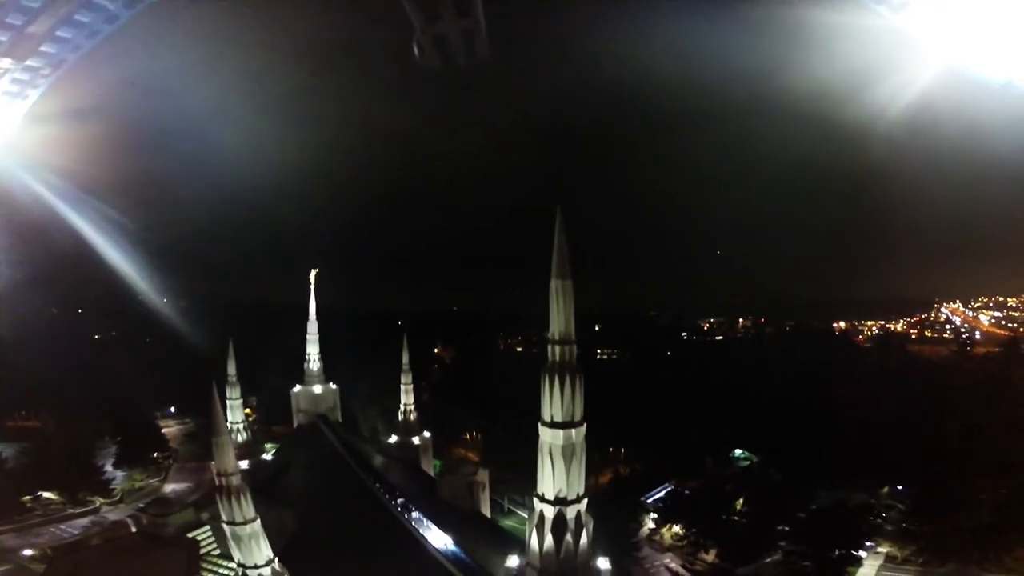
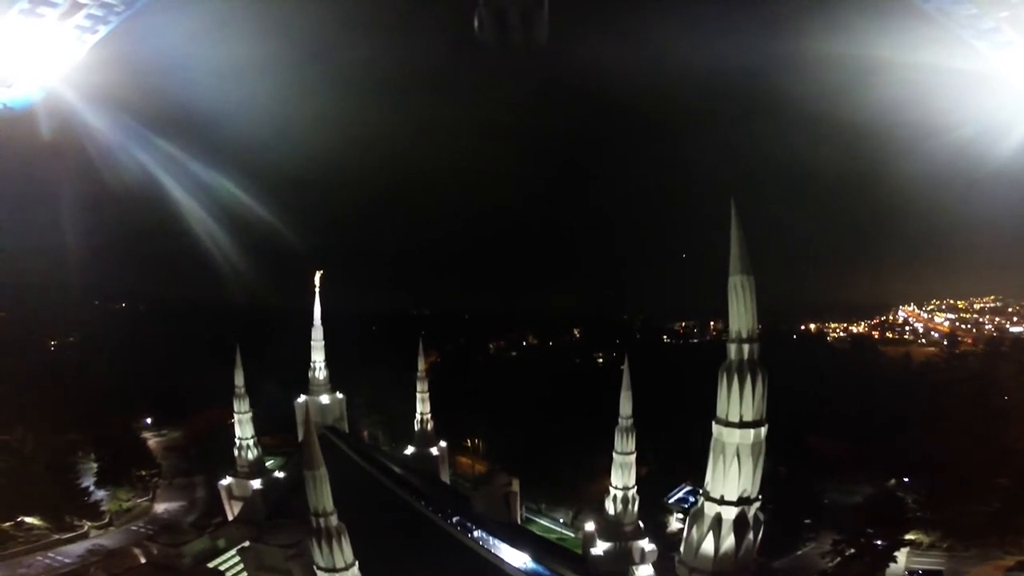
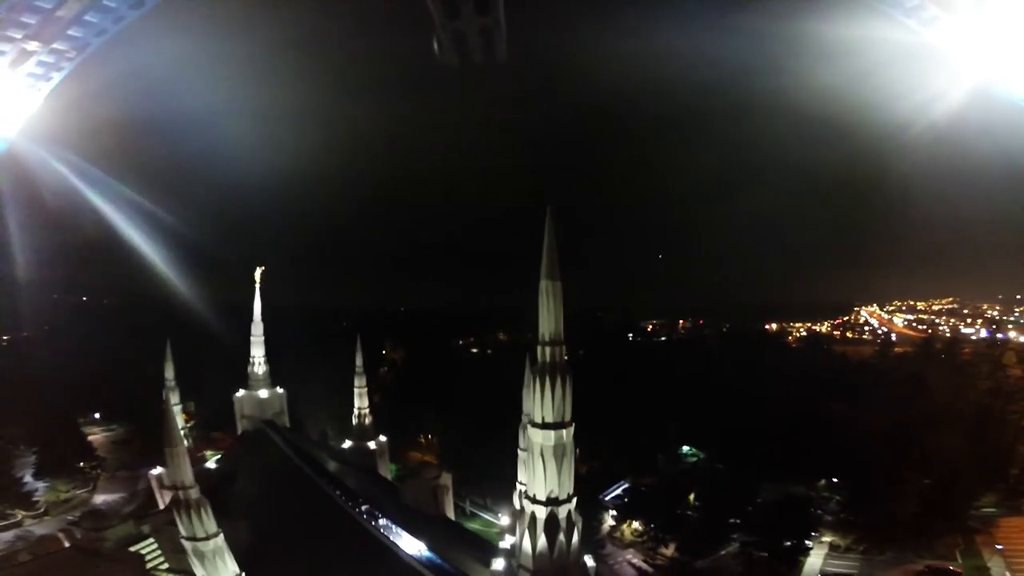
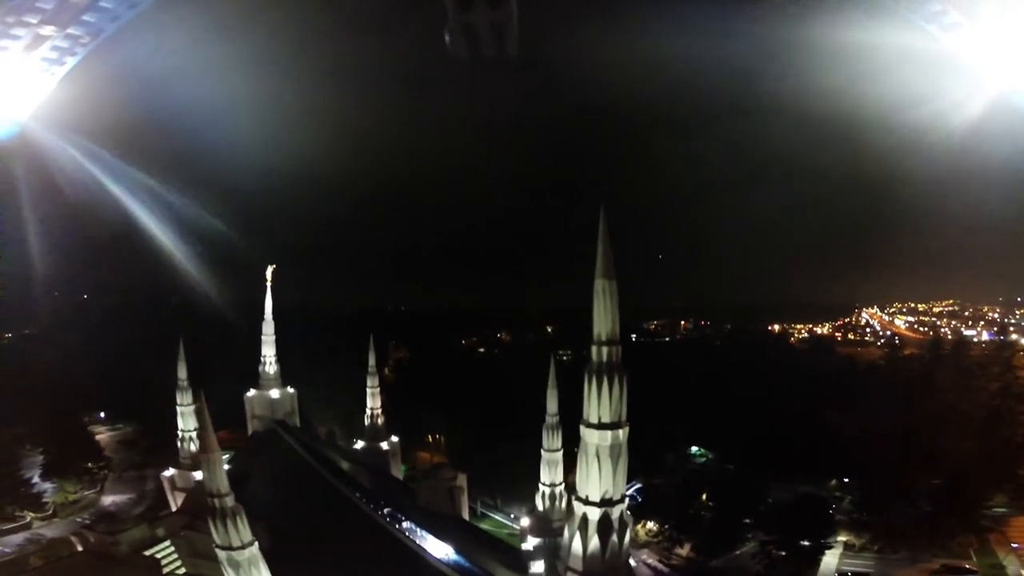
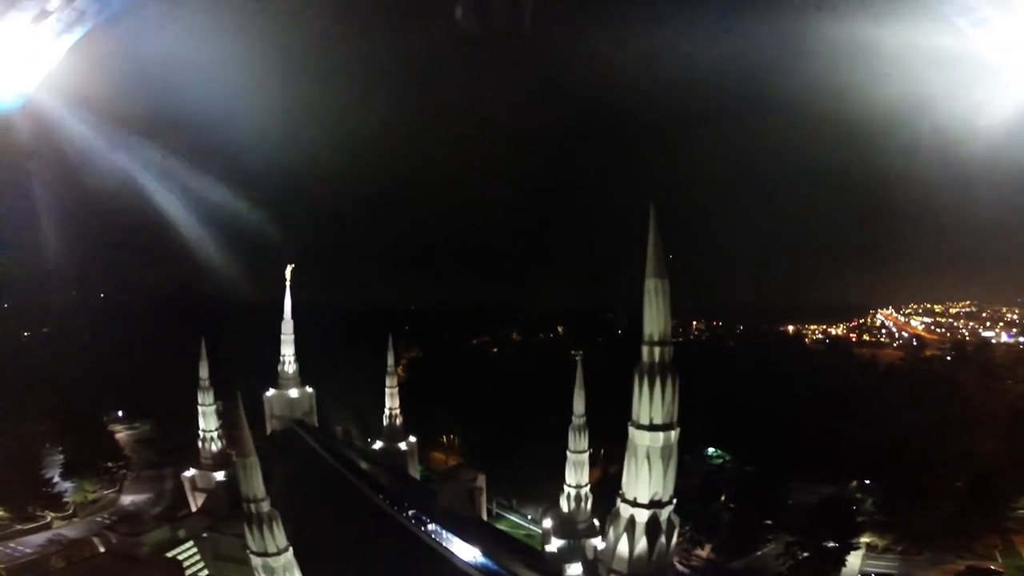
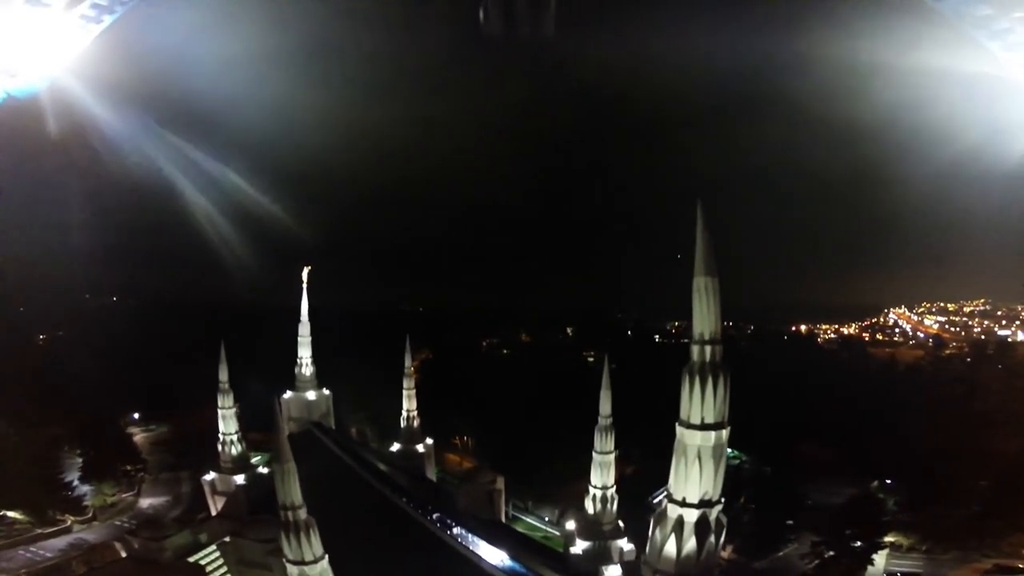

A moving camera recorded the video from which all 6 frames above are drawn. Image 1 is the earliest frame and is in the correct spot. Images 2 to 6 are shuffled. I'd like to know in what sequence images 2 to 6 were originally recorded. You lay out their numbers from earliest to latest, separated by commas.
3, 4, 5, 6, 2
